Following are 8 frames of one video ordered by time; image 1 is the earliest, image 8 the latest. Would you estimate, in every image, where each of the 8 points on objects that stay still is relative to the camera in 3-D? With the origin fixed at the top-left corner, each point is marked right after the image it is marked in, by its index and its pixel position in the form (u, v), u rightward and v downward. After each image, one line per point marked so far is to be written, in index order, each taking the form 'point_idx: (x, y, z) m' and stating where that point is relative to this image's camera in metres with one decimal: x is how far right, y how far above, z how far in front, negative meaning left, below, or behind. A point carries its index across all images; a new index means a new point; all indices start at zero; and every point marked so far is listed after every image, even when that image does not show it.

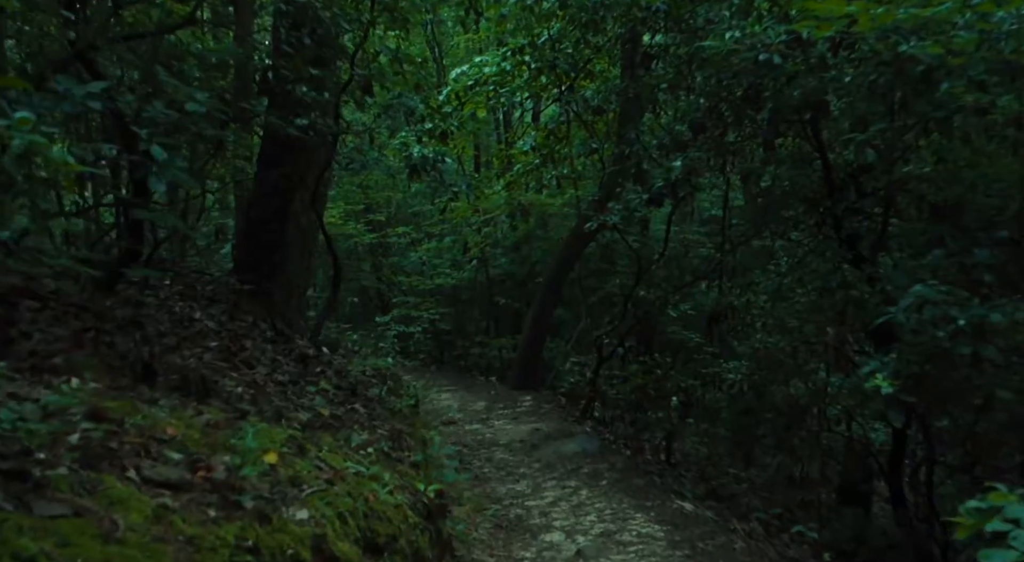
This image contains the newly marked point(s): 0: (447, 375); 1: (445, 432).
0: (-1.2, -1.7, +14.9) m
1: (-0.7, -1.7, +9.1) m
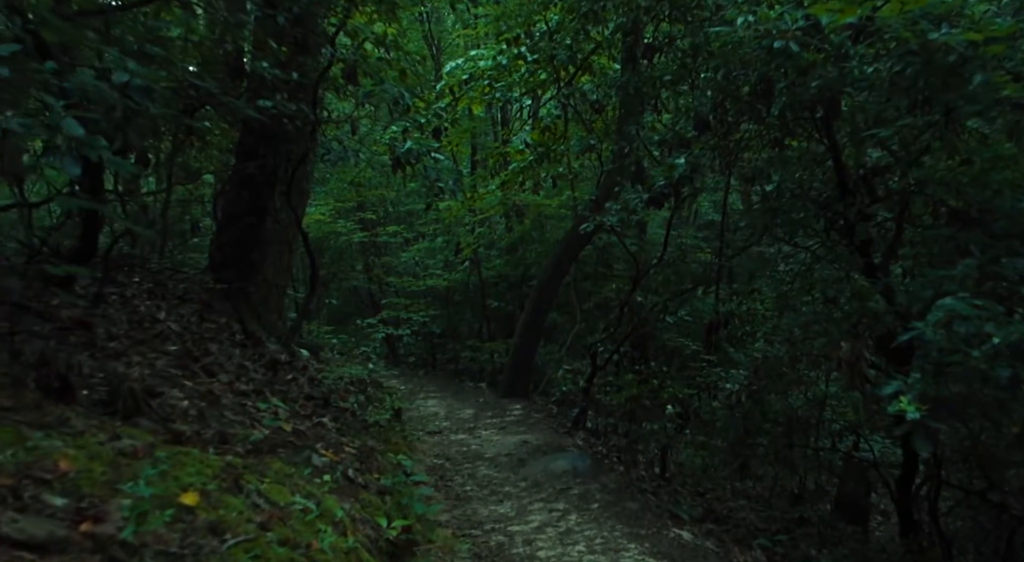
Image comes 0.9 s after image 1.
0: (-1.3, -1.7, +14.4) m
1: (-0.9, -1.7, +8.6) m
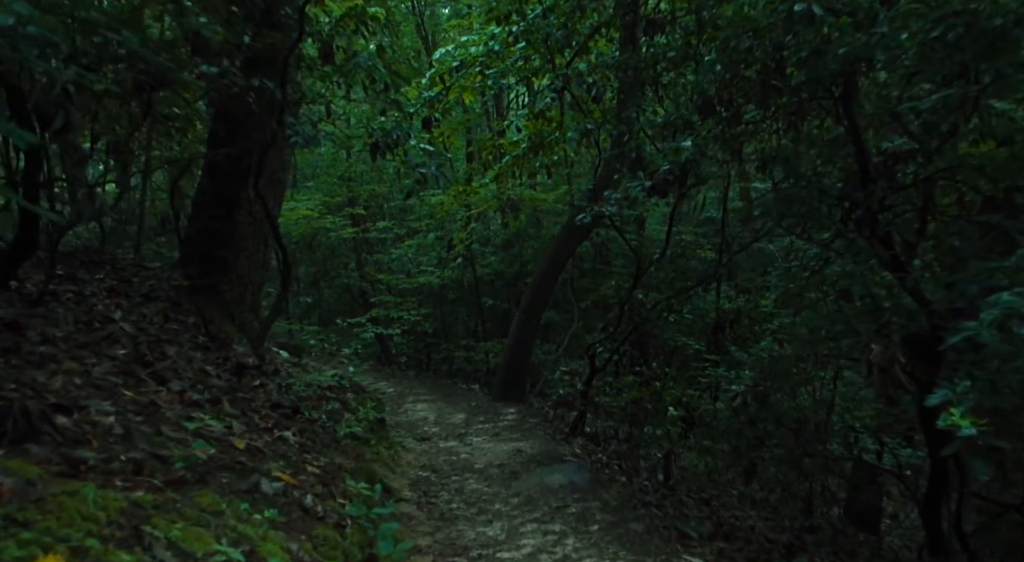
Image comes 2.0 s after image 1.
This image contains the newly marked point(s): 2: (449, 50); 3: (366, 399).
0: (-1.4, -1.6, +13.8) m
1: (-0.9, -1.6, +8.0) m
2: (-0.8, +3.1, +11.6) m
3: (-1.4, -1.1, +7.9) m
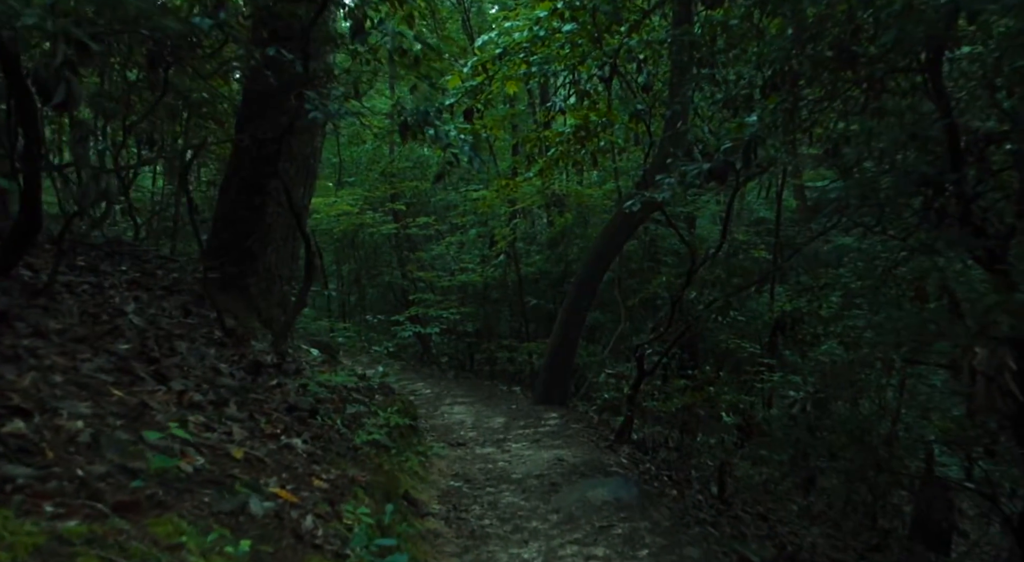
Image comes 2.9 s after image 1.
0: (-0.7, -1.6, +13.2) m
1: (-0.6, -1.6, +7.4) m
2: (-0.3, +3.2, +11.1) m
3: (-1.0, -1.1, +7.3) m
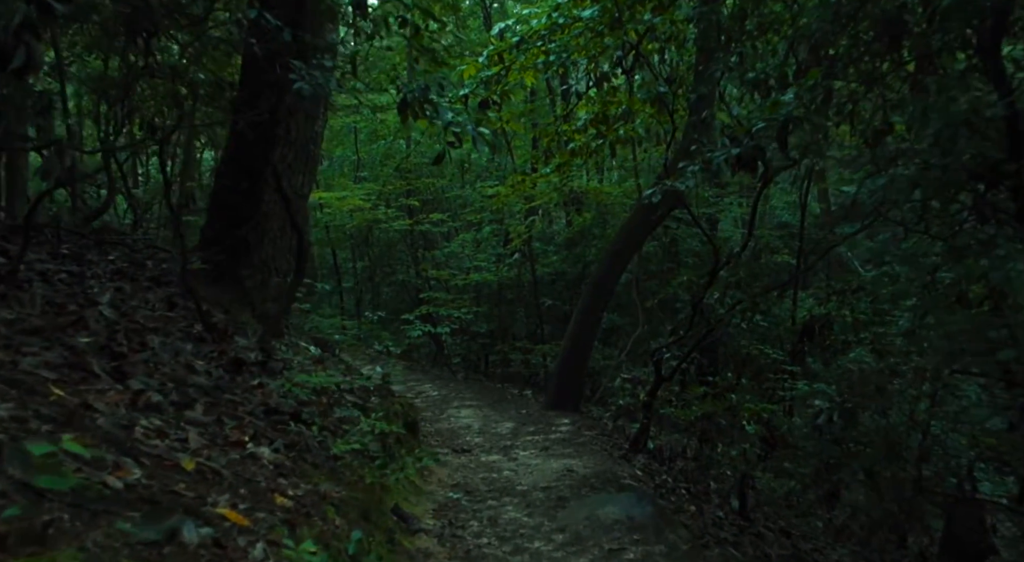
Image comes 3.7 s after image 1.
0: (-0.6, -1.6, +12.7) m
1: (-0.5, -1.6, +6.9) m
2: (0.0, +3.2, +10.6) m
3: (-0.9, -1.0, +6.9) m
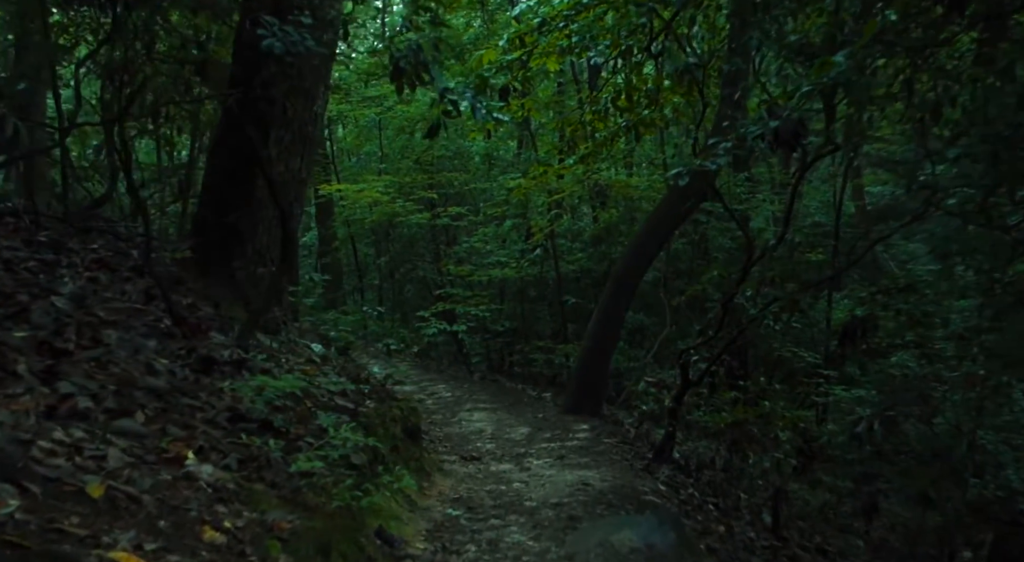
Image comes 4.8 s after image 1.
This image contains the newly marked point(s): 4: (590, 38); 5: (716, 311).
0: (-0.3, -1.5, +12.1) m
1: (-0.5, -1.5, +6.3) m
2: (+0.2, +3.3, +9.9) m
3: (-0.9, -0.9, +6.2) m
4: (+0.8, +2.8, +9.6) m
5: (+2.6, -0.4, +10.8) m
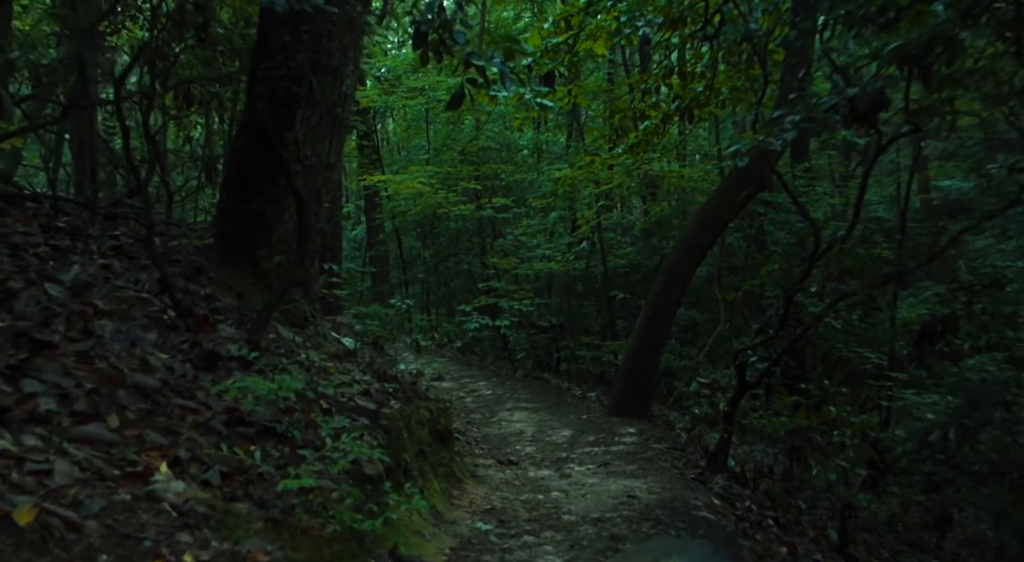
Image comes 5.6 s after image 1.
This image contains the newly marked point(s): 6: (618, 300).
0: (+0.3, -1.4, +11.6) m
1: (-0.2, -1.4, +5.8) m
2: (+0.7, +3.3, +9.4) m
3: (-0.6, -0.9, +5.8) m
4: (+1.3, +2.8, +9.0) m
5: (+3.1, -0.3, +10.1) m
6: (+1.8, -0.3, +14.8) m
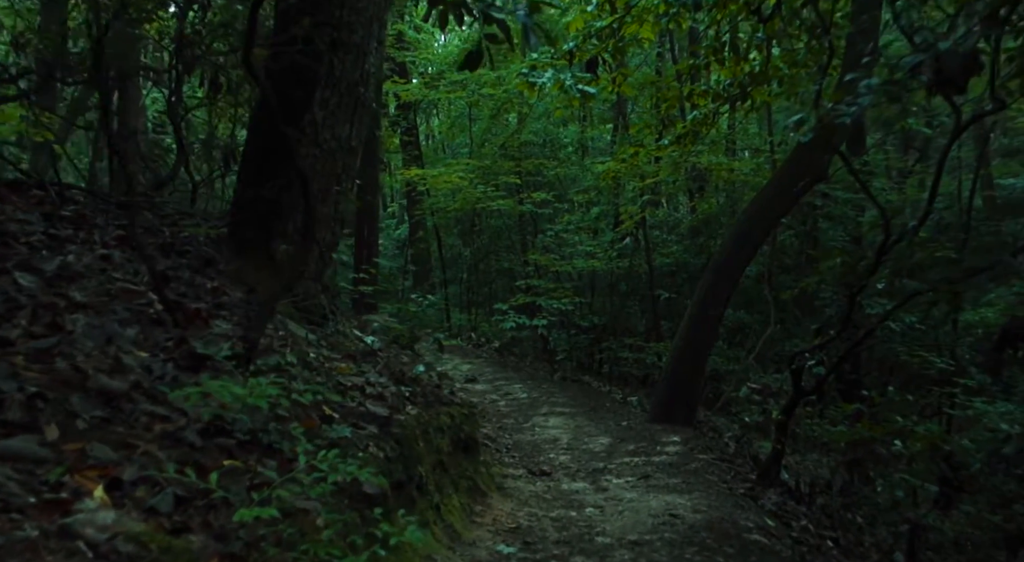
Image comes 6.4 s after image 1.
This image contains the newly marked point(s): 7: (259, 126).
0: (+0.8, -1.4, +11.0) m
1: (0.0, -1.4, +5.3) m
2: (+1.1, +3.4, +8.8) m
3: (-0.4, -0.8, +5.3) m
4: (+1.7, +2.9, +8.3) m
5: (+3.5, -0.3, +9.4) m
6: (+2.5, -0.3, +14.2) m
7: (-1.8, +1.1, +6.1) m
